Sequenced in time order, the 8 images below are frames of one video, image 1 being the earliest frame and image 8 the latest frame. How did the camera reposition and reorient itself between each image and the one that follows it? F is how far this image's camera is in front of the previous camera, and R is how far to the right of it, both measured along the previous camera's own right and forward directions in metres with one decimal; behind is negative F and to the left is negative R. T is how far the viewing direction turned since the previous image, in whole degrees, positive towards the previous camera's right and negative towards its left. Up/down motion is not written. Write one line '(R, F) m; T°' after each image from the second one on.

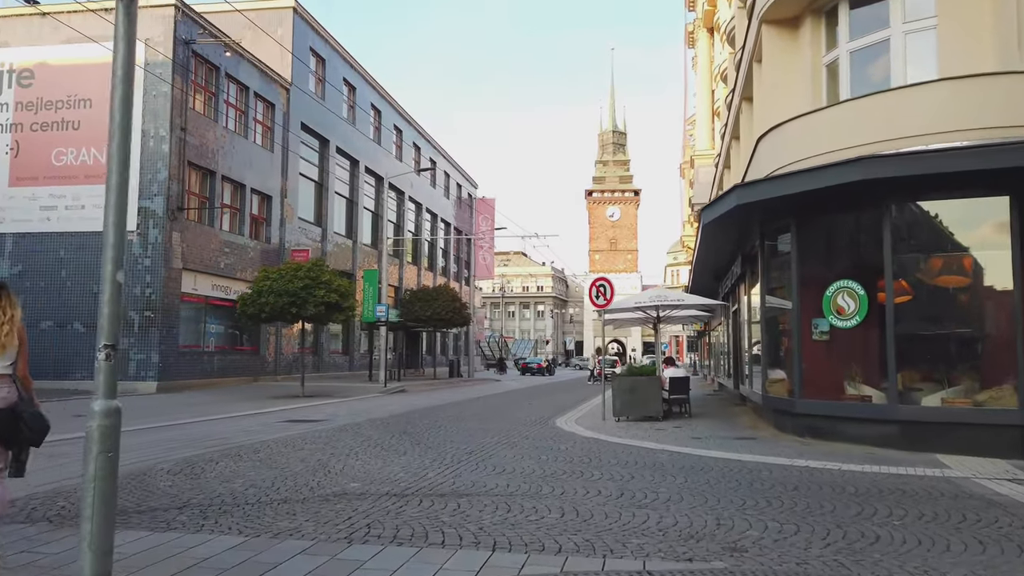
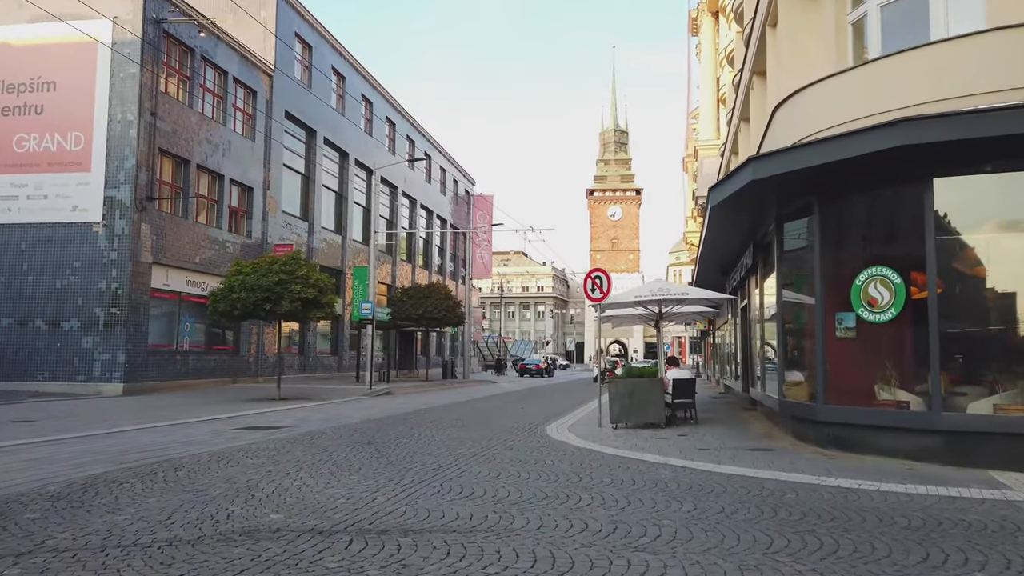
(+0.3, +1.7) m; 0°
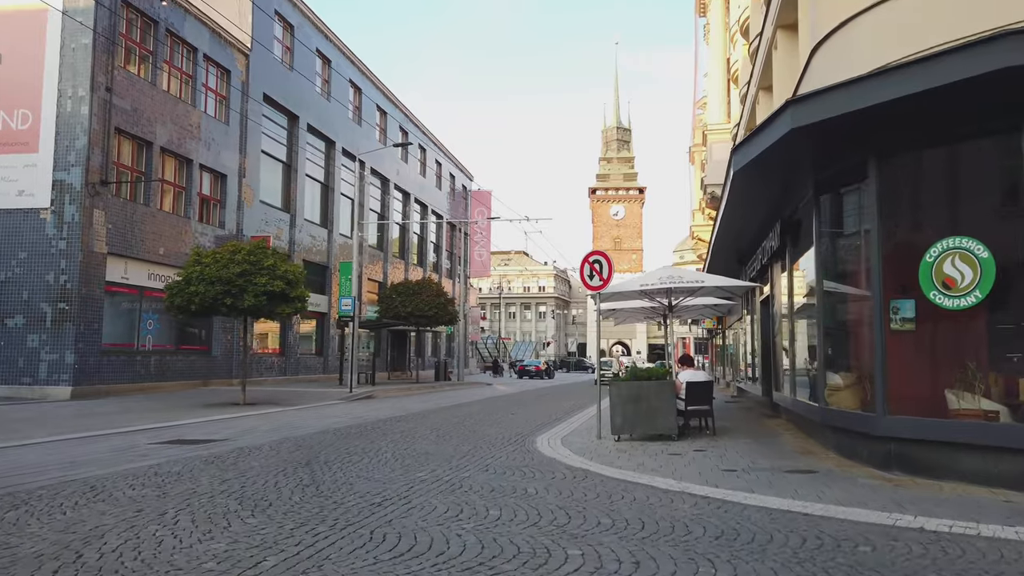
(+0.3, +2.3) m; 0°
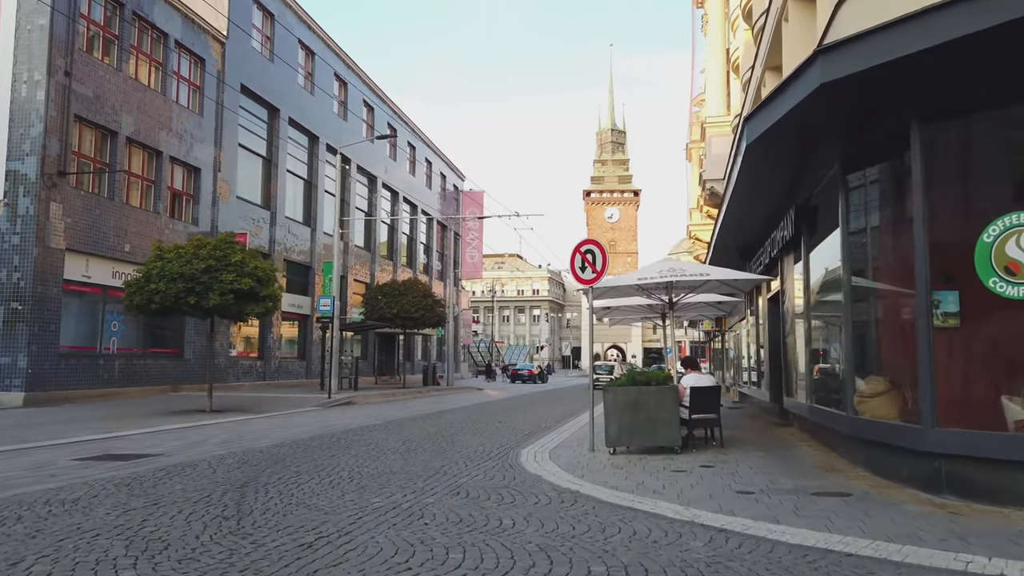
(+0.2, +1.4) m; 0°
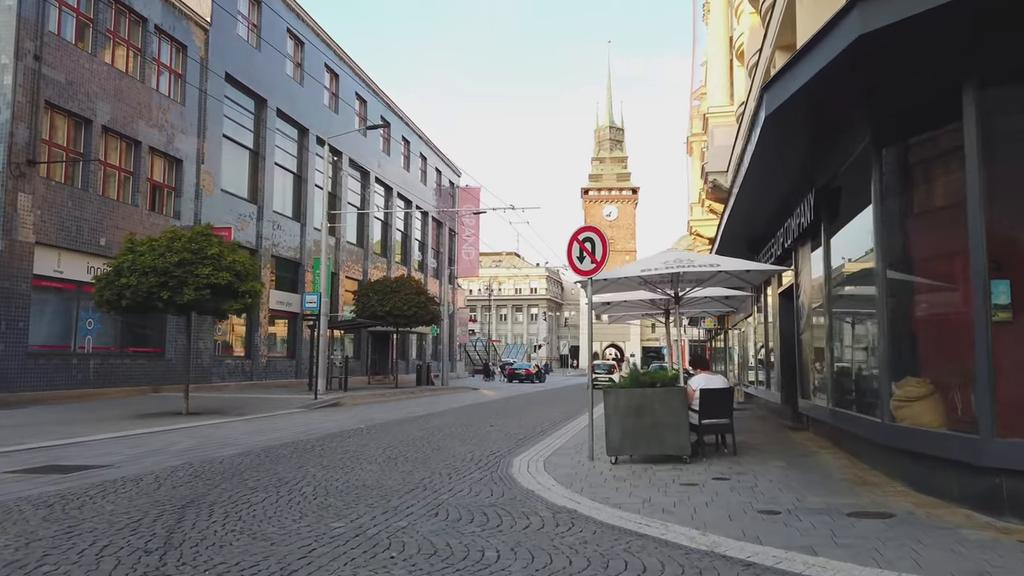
(+0.1, +1.0) m; 0°
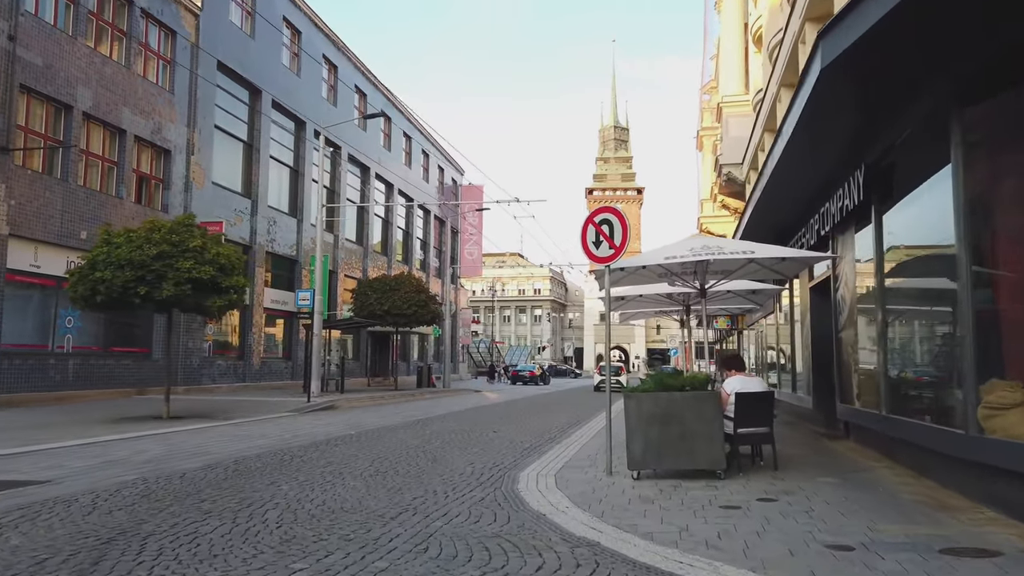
(0.0, +1.3) m; 0°
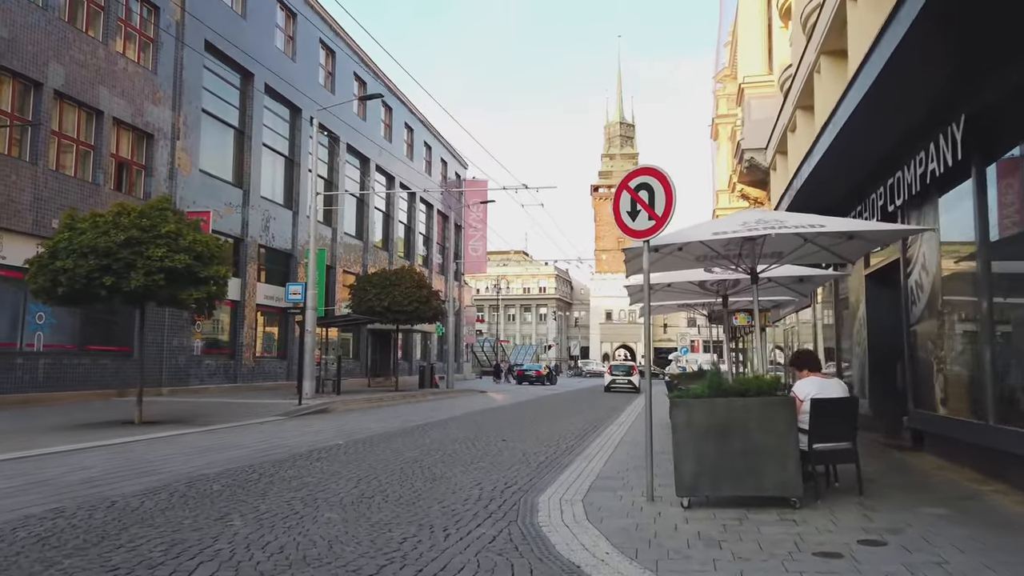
(-0.1, +1.7) m; 0°
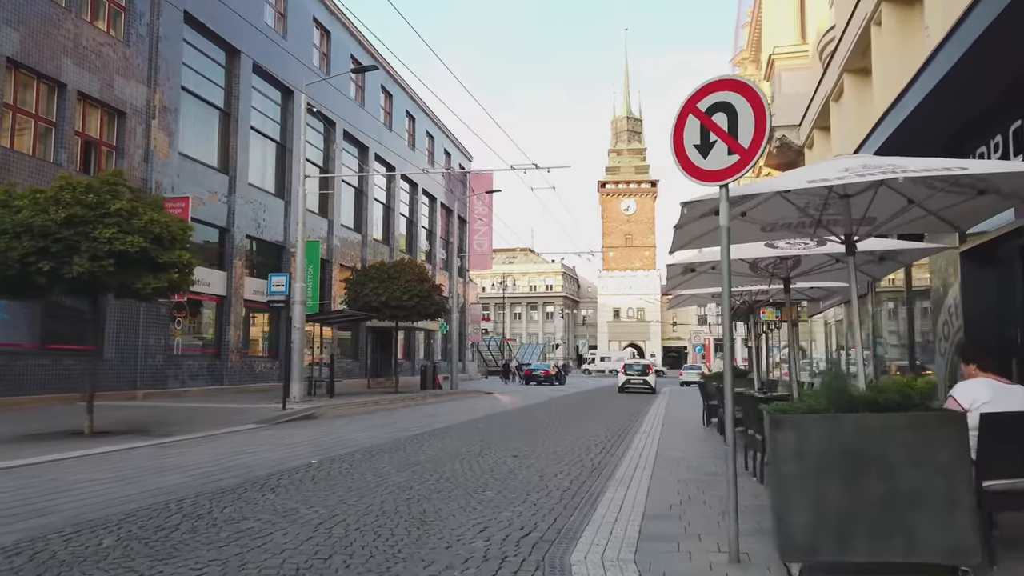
(-0.1, +2.2) m; 0°
